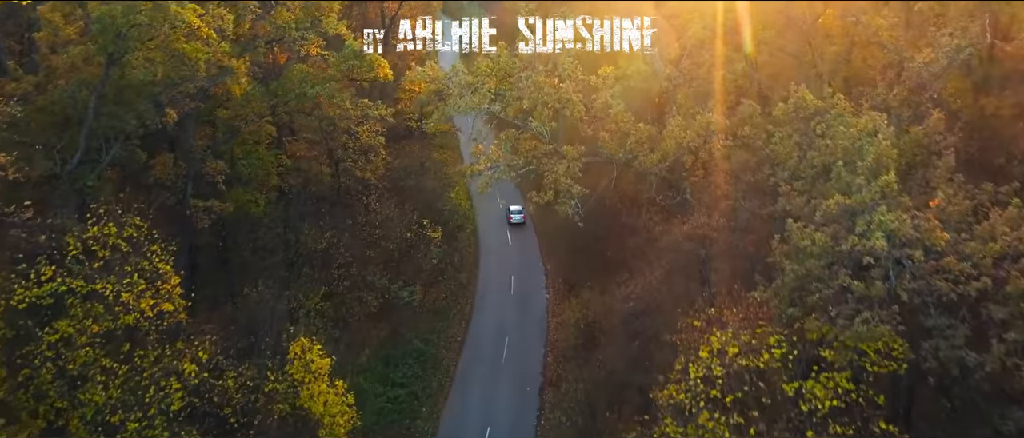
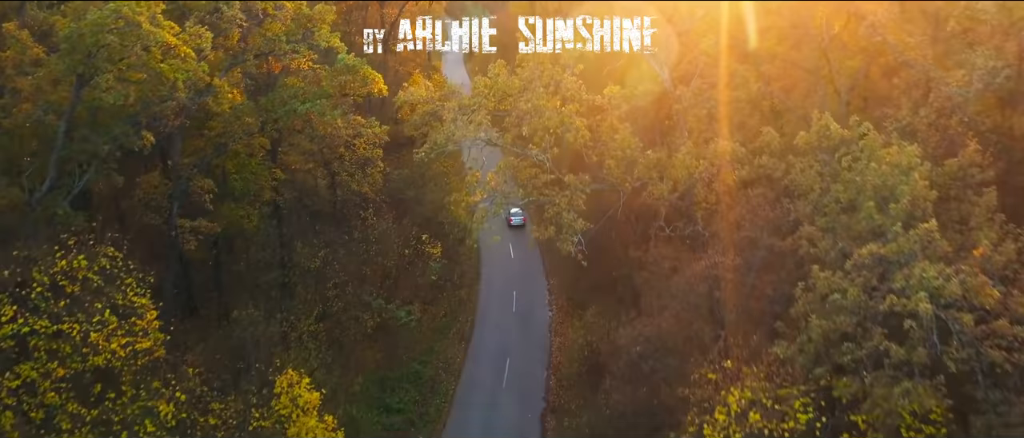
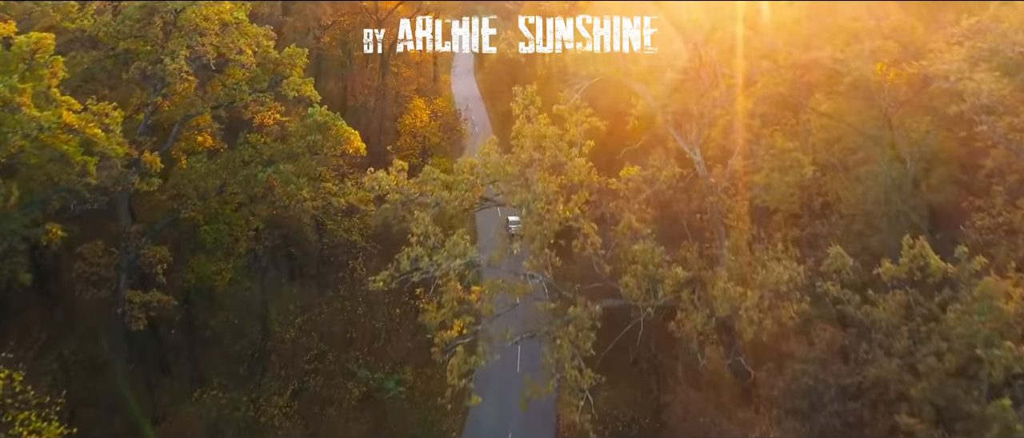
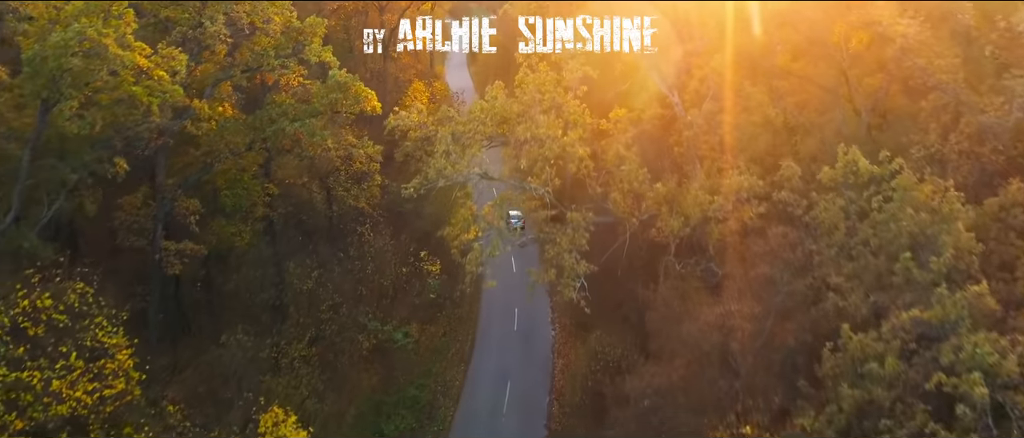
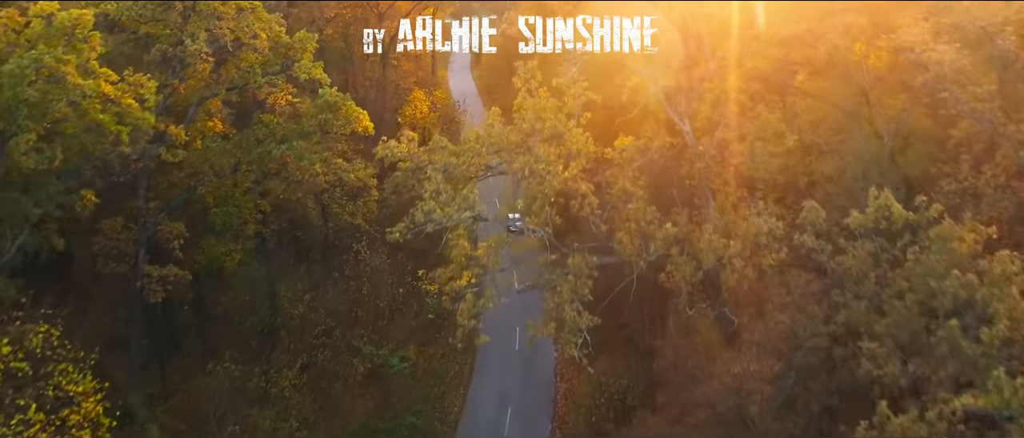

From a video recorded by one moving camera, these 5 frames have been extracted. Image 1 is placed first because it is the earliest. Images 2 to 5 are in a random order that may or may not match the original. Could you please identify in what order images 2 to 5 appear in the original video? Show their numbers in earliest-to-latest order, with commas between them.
2, 4, 5, 3
